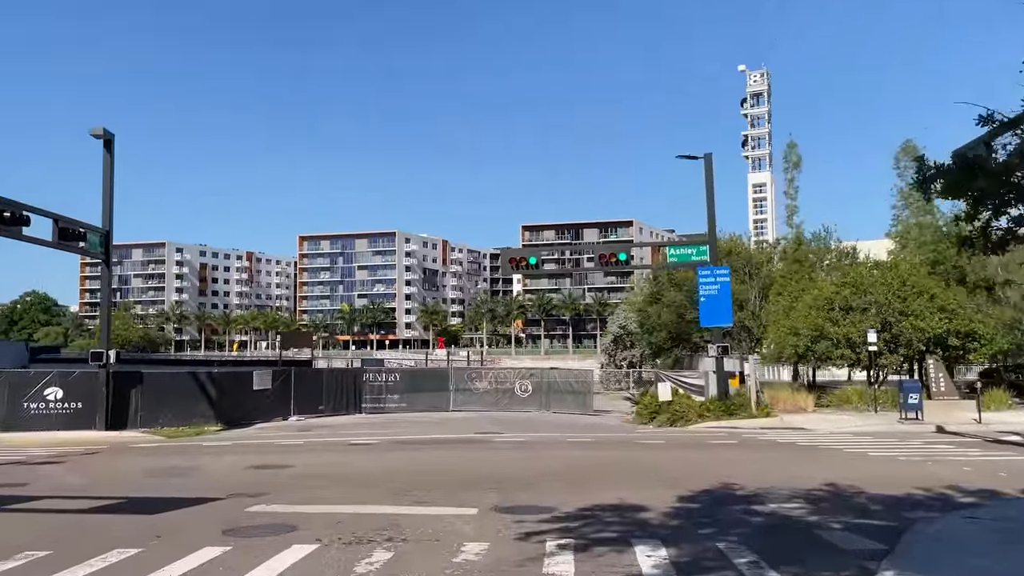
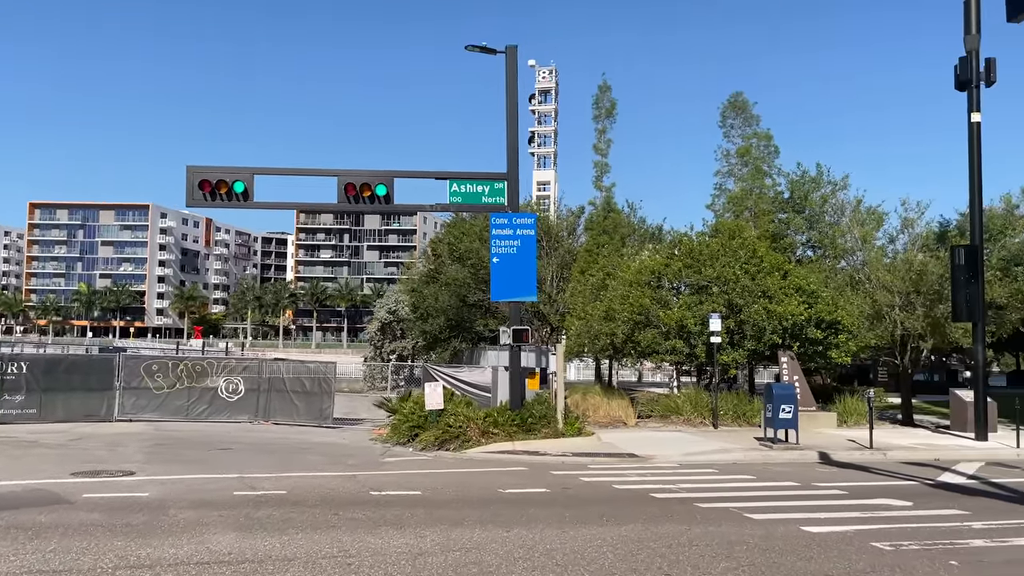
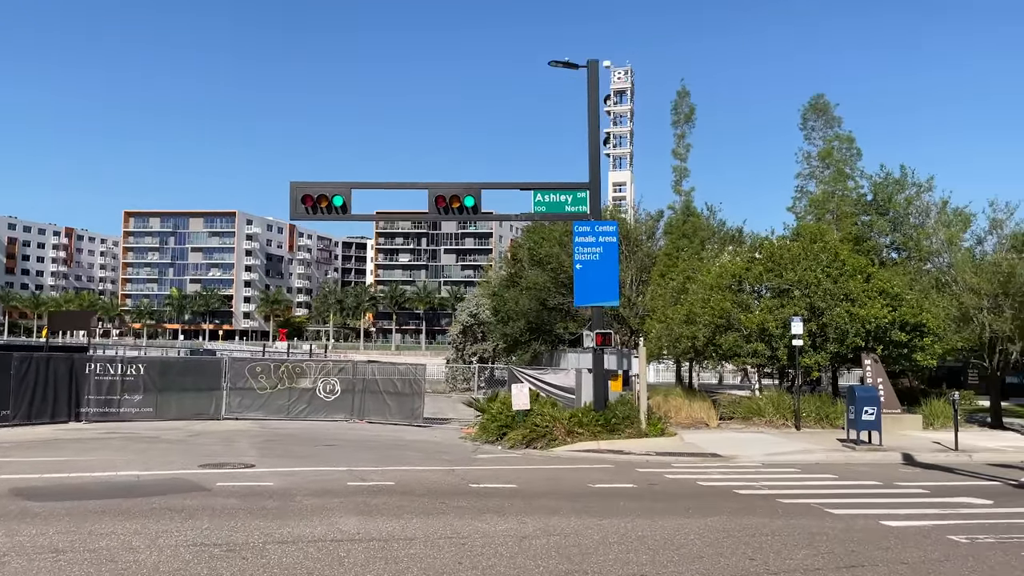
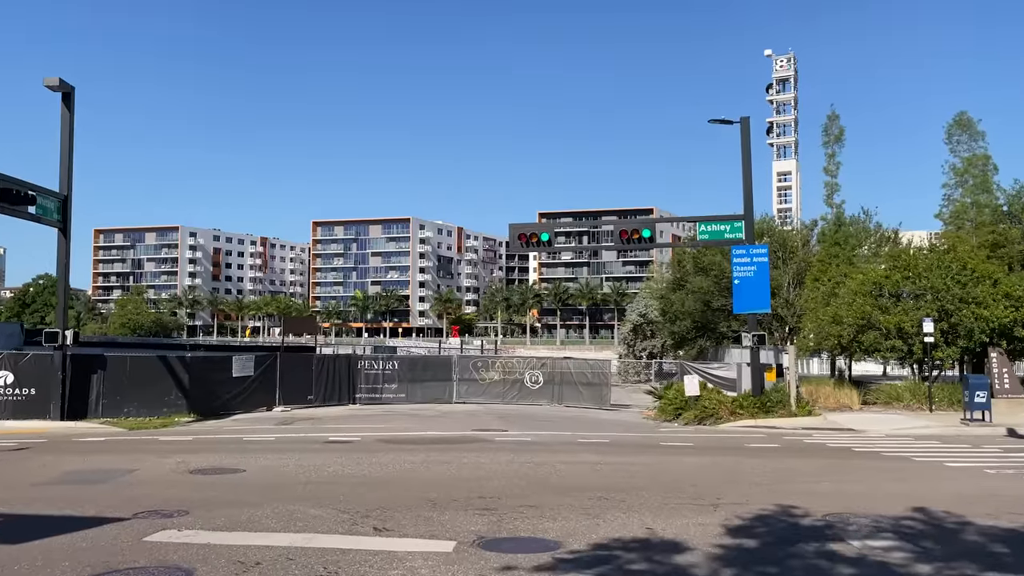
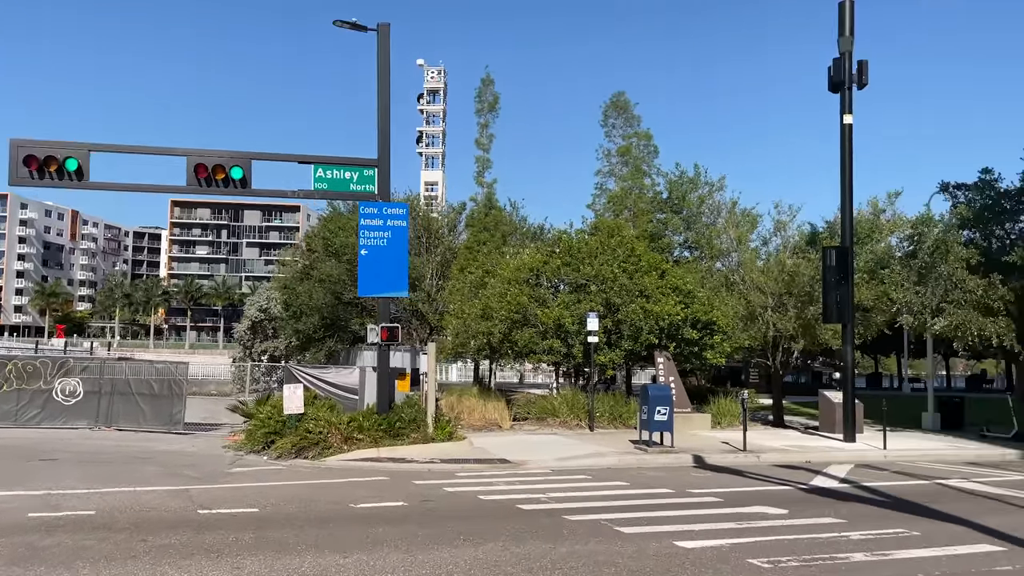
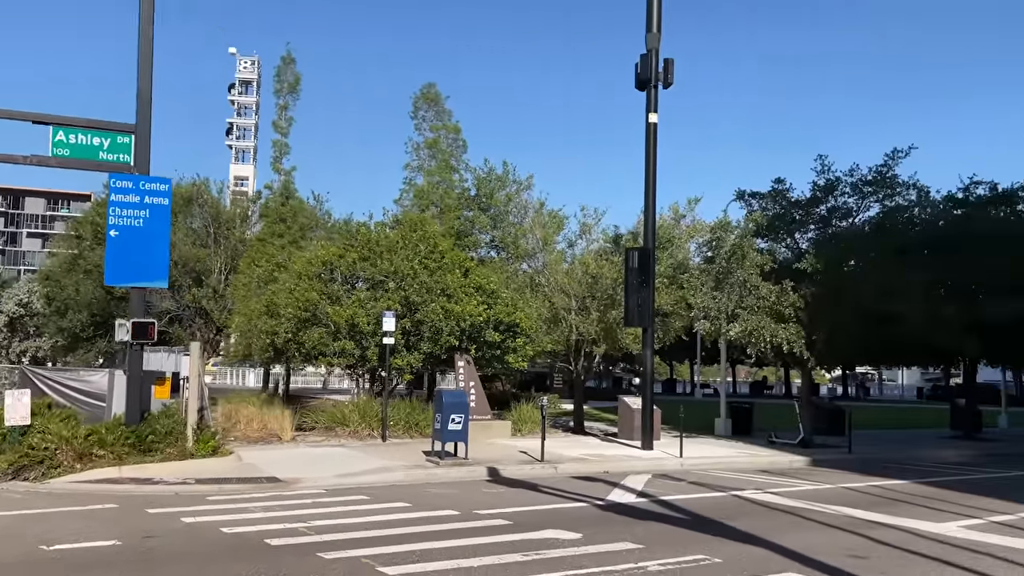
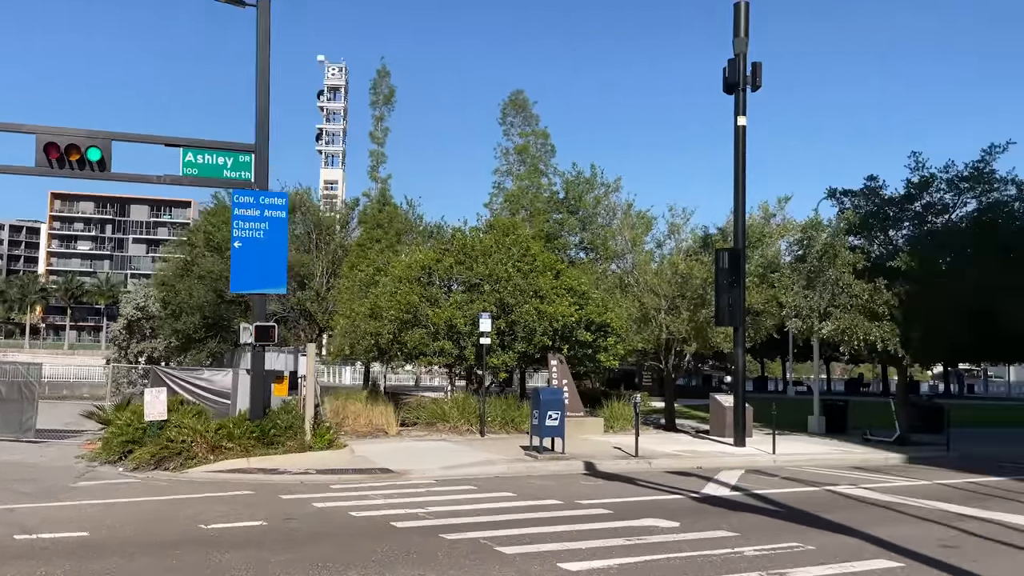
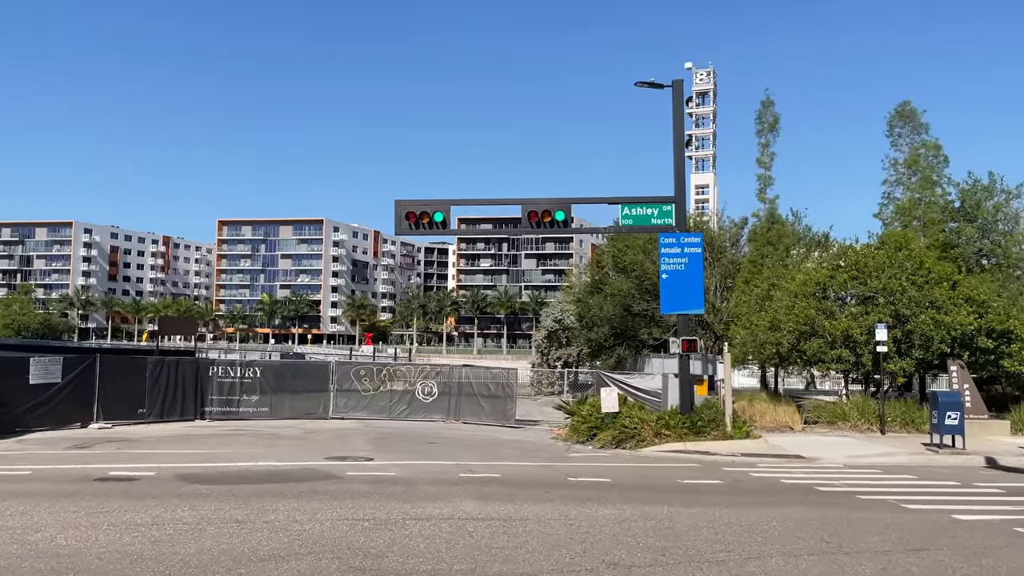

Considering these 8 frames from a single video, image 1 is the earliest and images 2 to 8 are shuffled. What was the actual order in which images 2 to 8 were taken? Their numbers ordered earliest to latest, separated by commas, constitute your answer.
4, 8, 3, 2, 5, 7, 6
